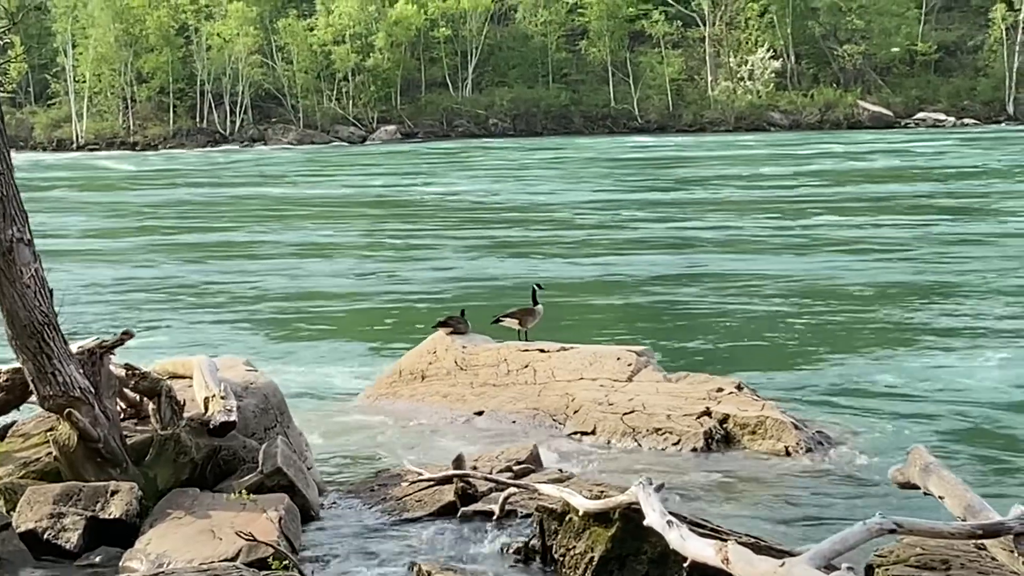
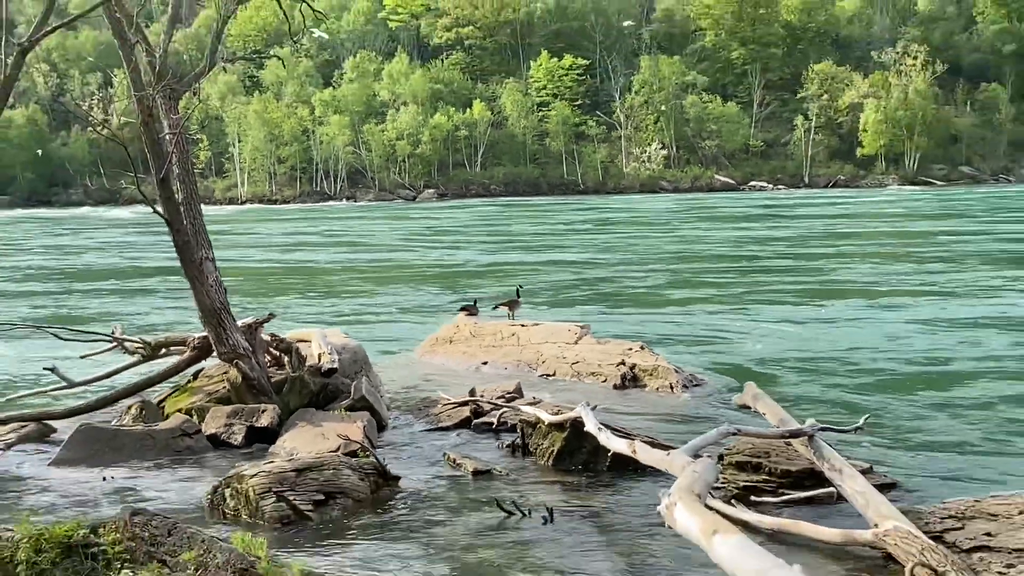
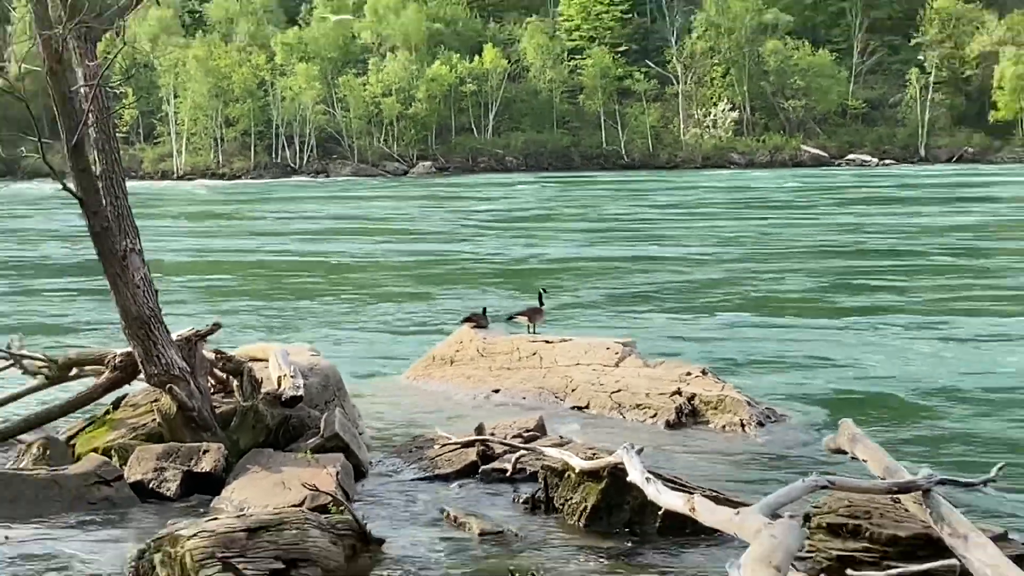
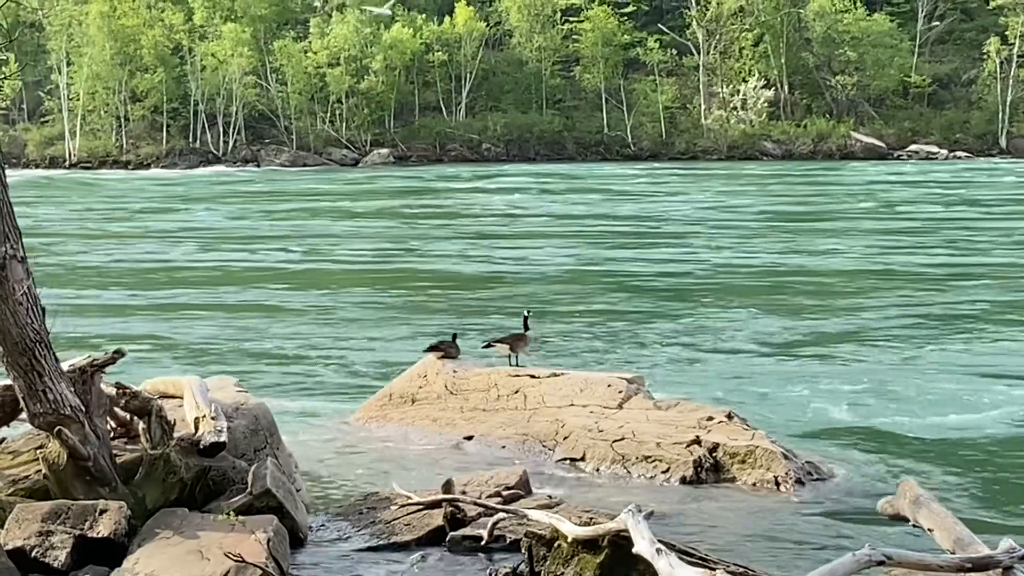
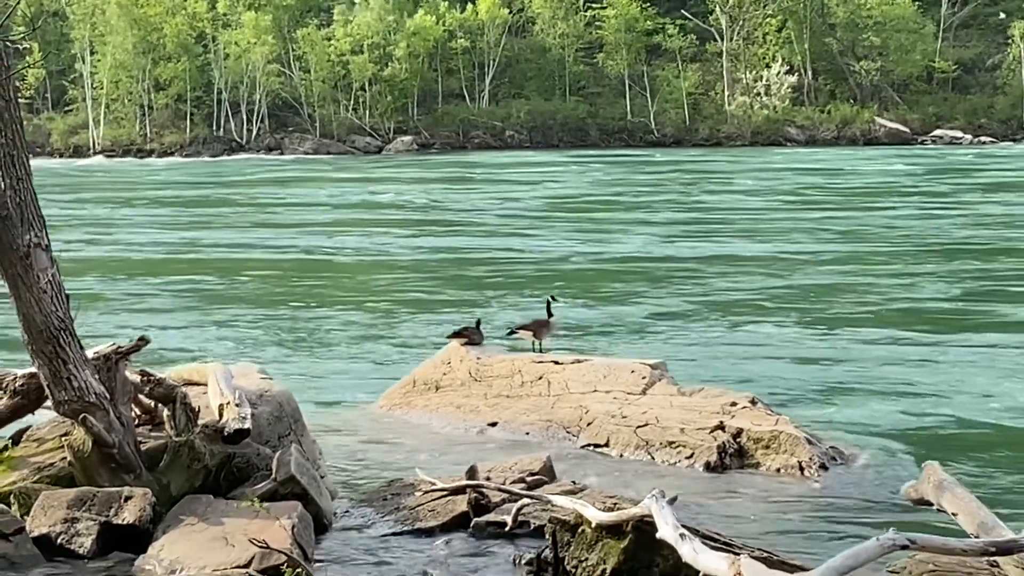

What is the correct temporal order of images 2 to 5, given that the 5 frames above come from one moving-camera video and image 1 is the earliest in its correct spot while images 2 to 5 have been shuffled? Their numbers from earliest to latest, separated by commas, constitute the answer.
4, 5, 3, 2
